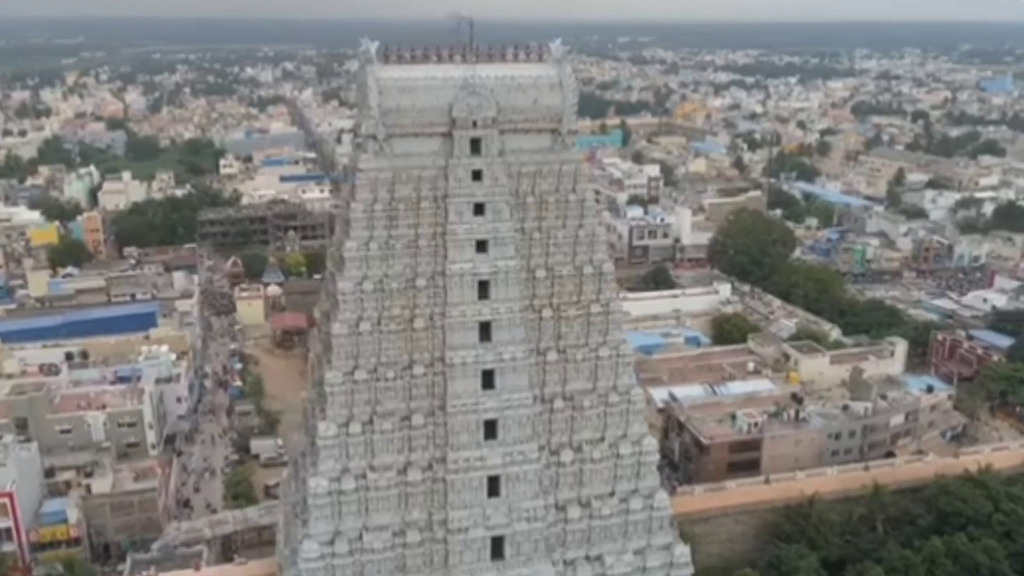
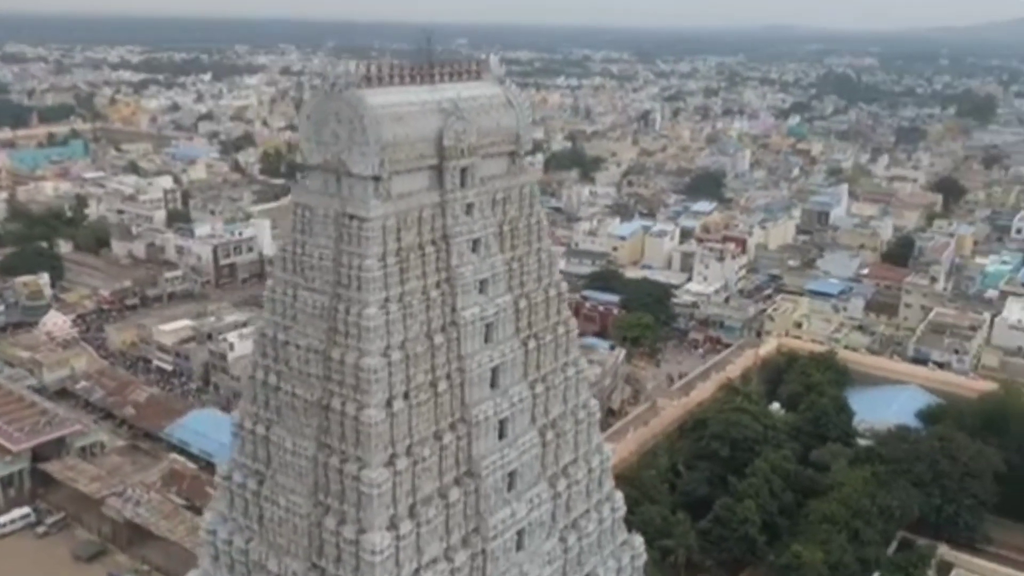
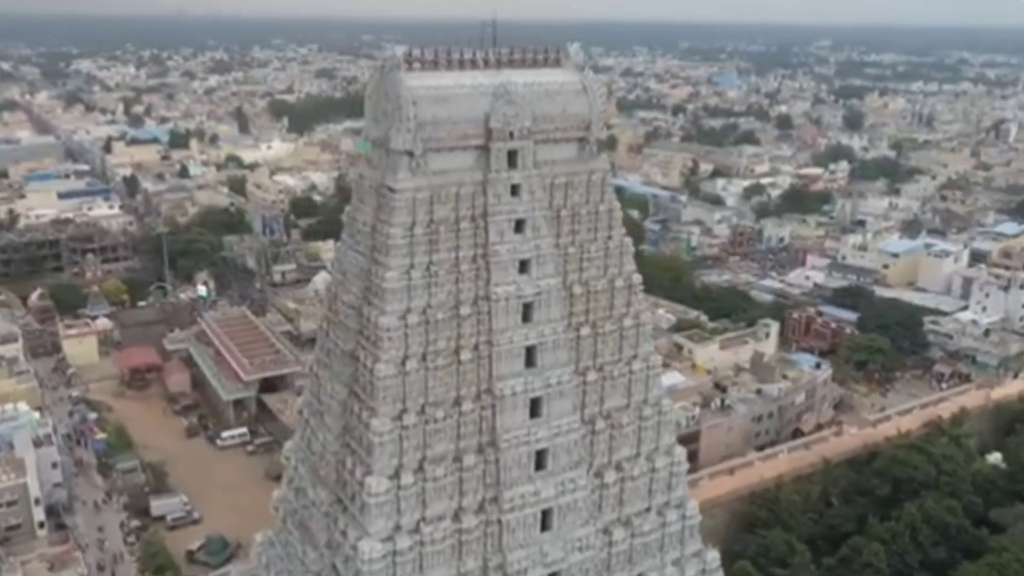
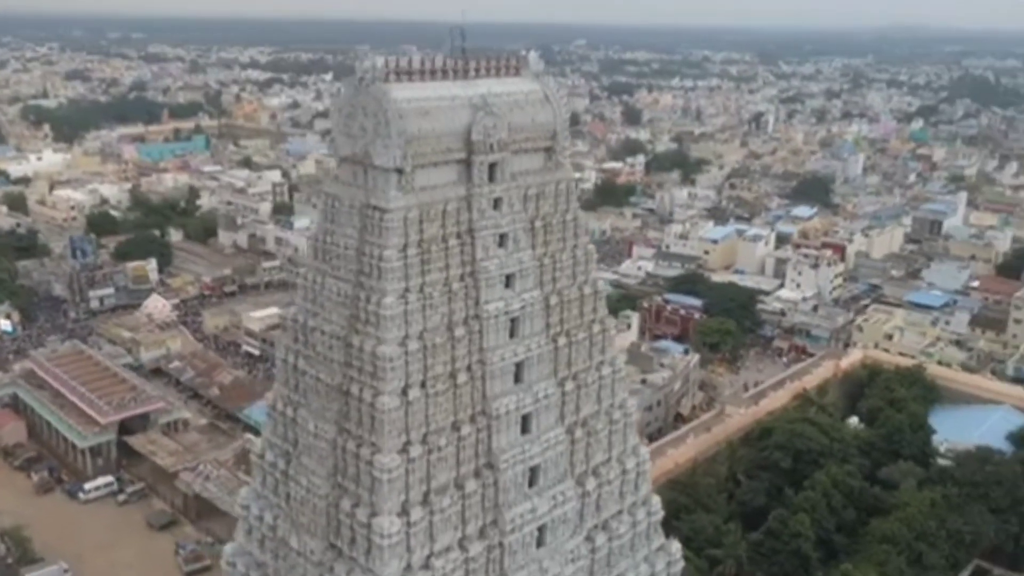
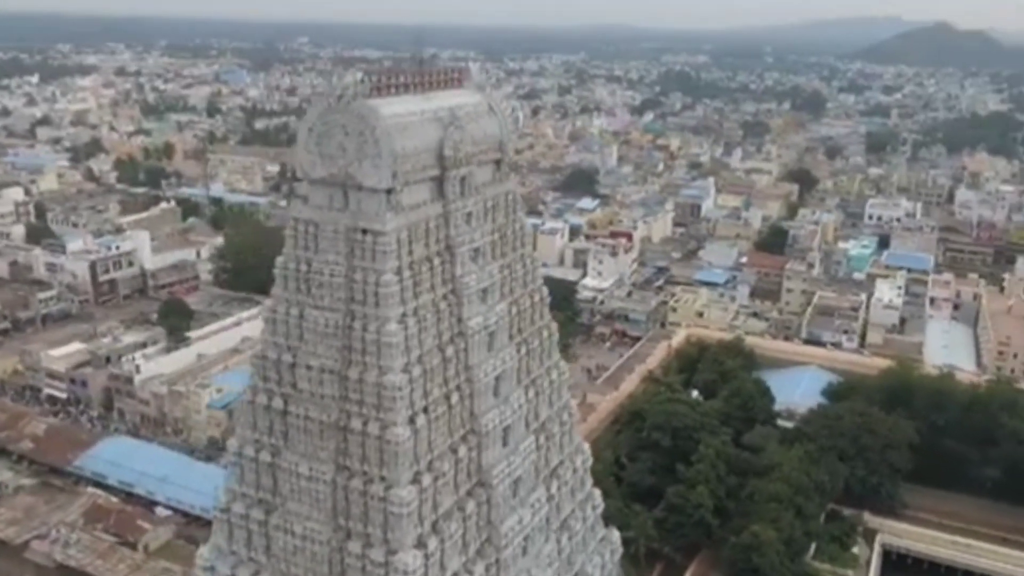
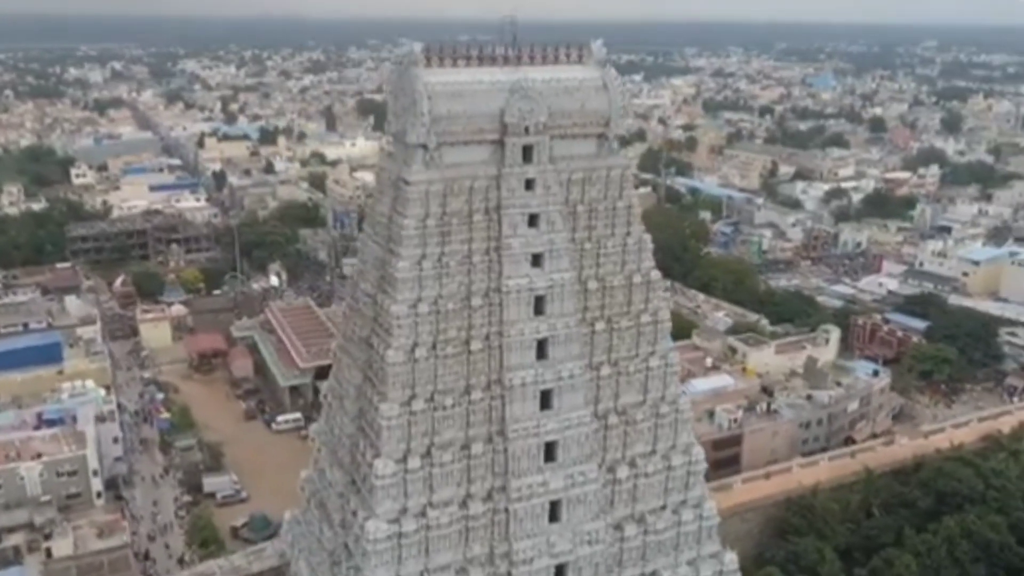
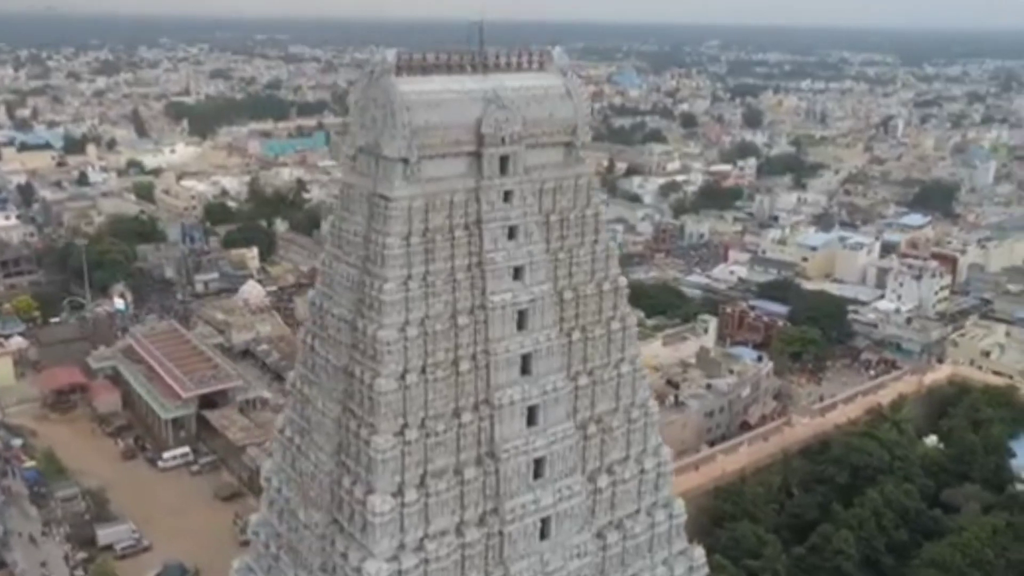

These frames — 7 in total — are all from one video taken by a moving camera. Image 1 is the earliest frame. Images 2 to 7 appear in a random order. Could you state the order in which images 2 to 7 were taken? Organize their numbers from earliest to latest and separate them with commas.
6, 3, 7, 4, 2, 5
